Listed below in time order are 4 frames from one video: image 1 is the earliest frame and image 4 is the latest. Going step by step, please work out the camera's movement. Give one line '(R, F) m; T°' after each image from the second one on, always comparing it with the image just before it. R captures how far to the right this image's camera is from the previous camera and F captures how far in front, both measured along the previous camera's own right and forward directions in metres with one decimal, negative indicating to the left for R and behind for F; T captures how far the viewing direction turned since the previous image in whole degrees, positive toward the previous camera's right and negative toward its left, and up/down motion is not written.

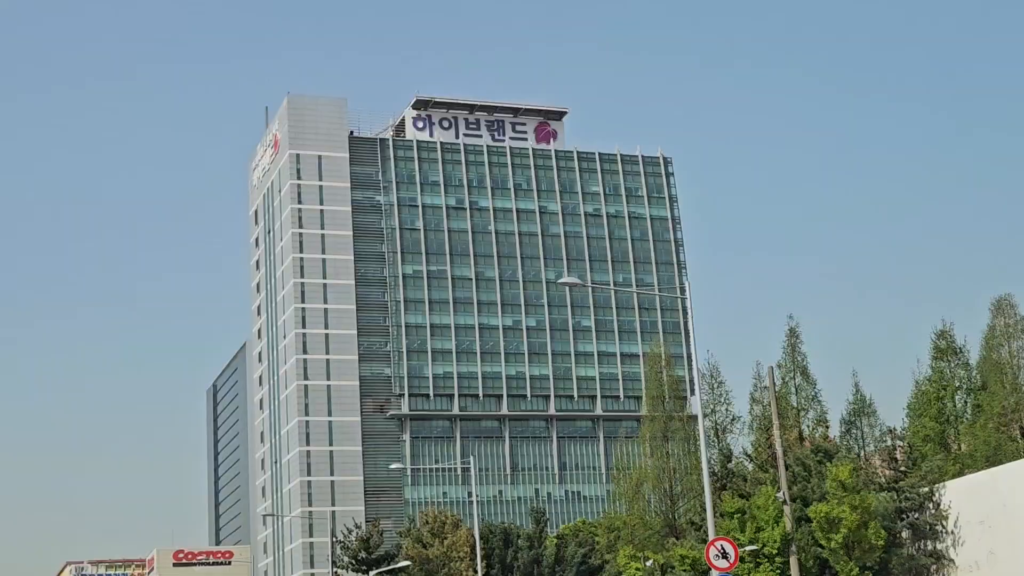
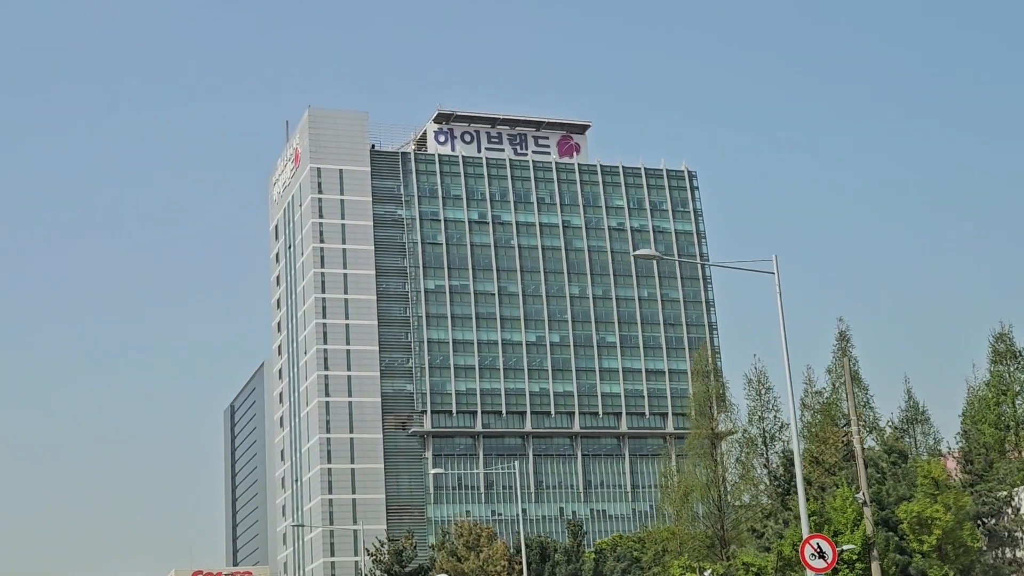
(-0.9, +2.4) m; -1°
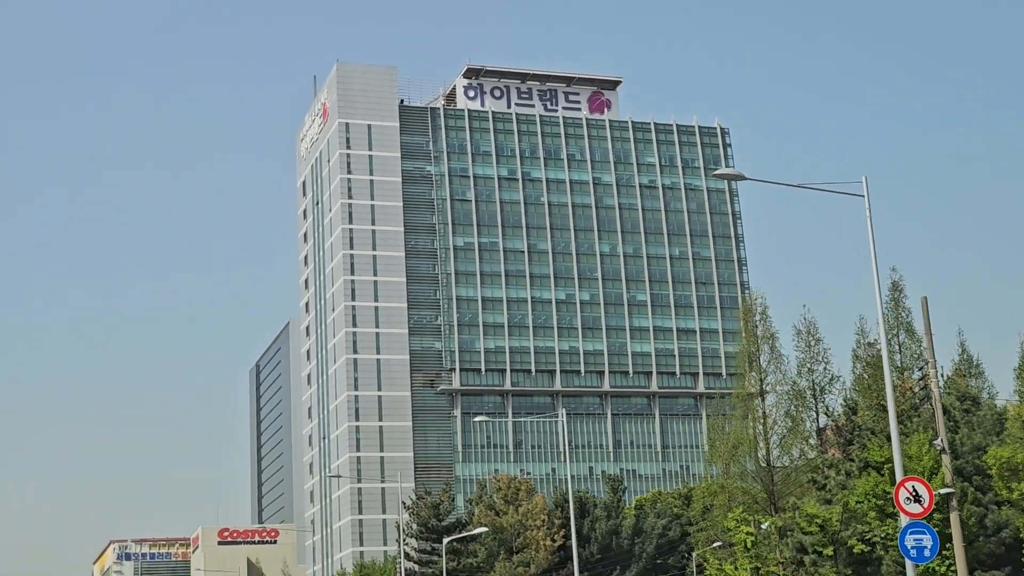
(-0.7, +1.8) m; -1°
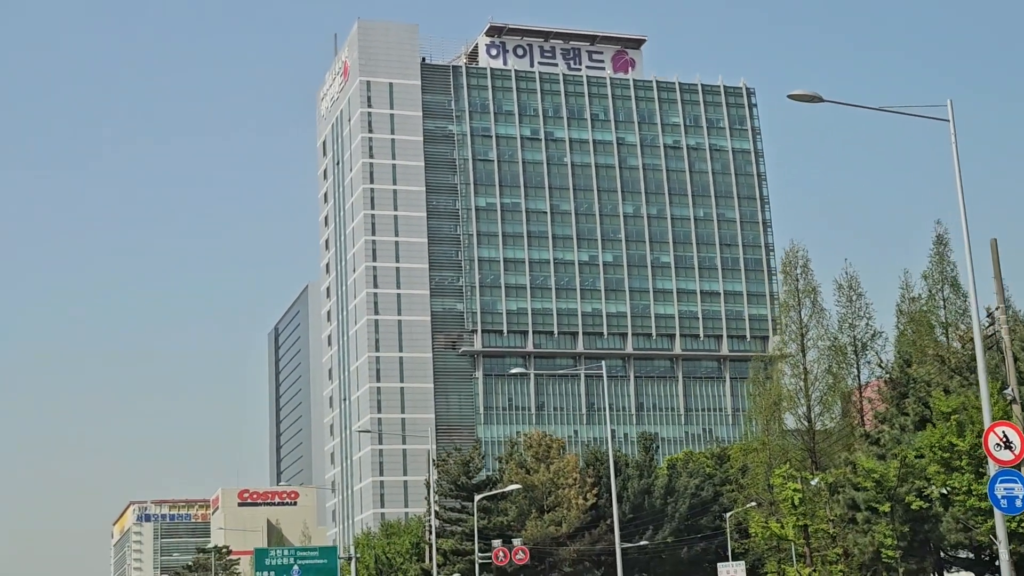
(-0.6, +1.5) m; -1°
